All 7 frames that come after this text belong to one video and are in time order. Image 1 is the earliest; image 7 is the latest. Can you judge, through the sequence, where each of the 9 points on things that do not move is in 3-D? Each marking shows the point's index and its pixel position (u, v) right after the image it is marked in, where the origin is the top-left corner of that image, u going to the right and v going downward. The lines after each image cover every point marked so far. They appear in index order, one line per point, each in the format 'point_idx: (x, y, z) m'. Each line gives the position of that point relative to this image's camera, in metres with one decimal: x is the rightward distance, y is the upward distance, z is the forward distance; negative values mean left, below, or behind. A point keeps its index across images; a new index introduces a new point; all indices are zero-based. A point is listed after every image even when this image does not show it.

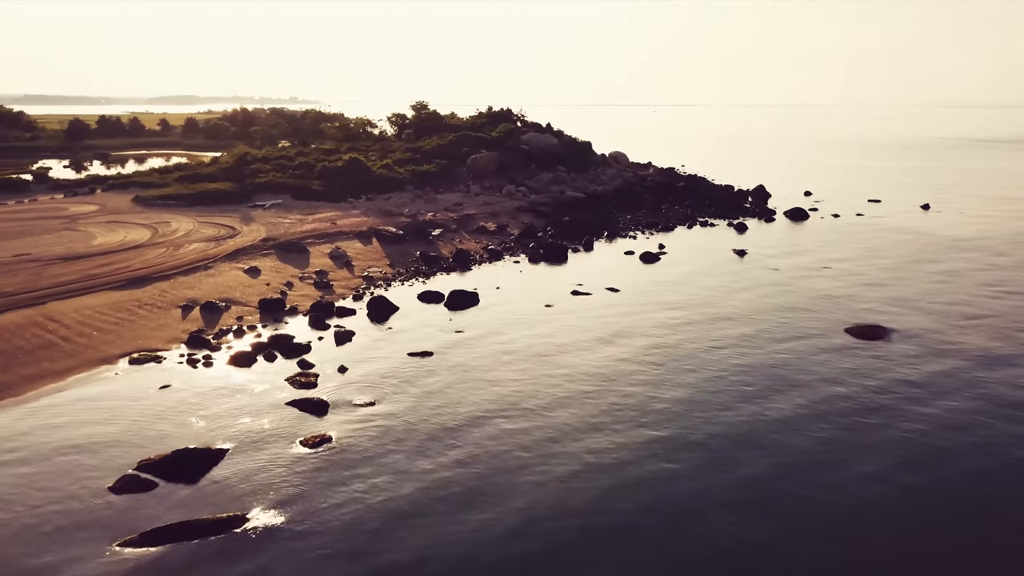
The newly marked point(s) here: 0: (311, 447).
0: (-3.3, -2.6, +13.3) m
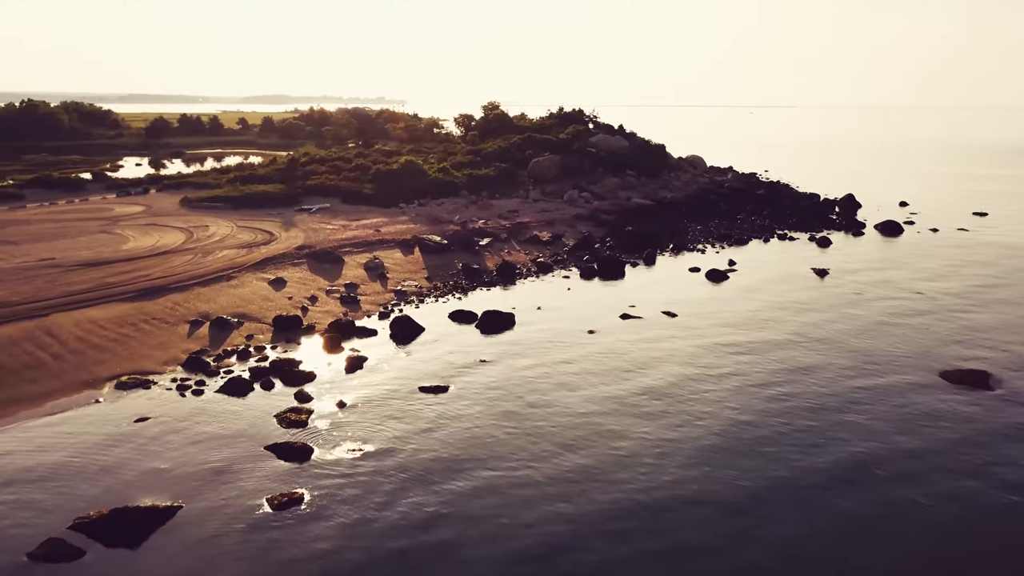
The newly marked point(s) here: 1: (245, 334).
0: (-3.3, -3.1, +11.2) m
1: (-6.2, -1.1, +18.6) m
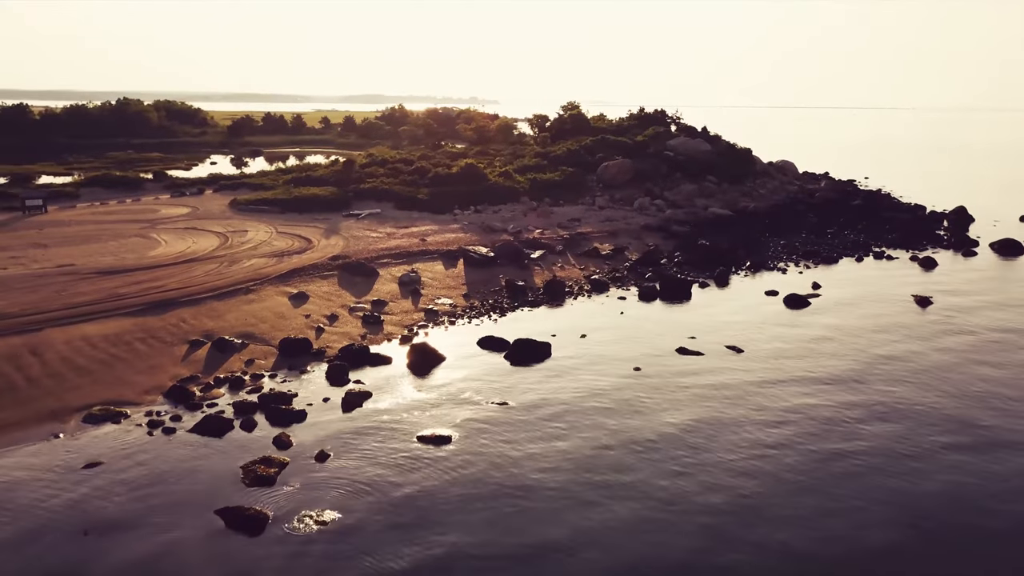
0: (-3.5, -3.5, +9.1) m
1: (-5.5, -1.5, +16.7) m
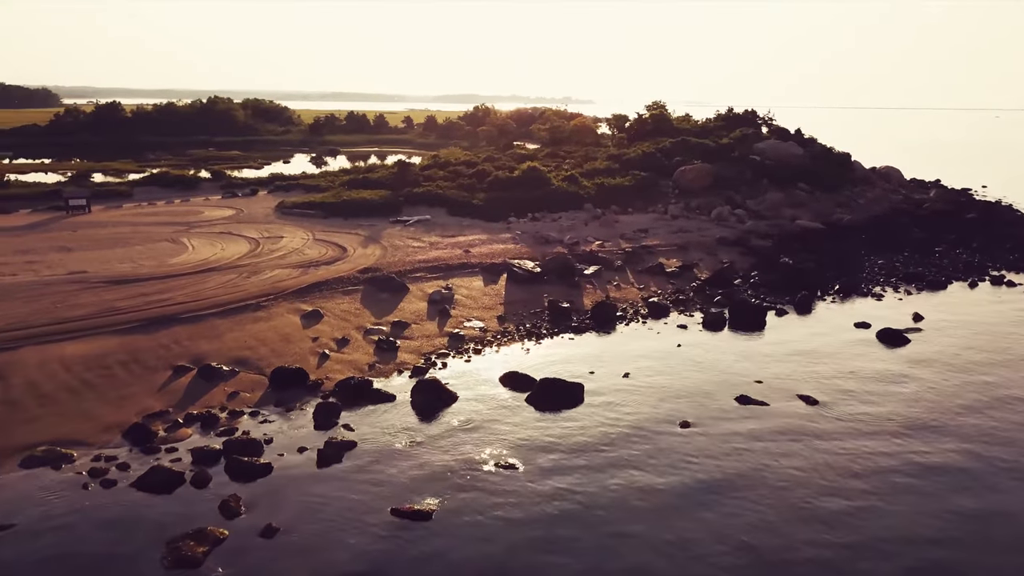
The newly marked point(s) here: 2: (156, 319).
0: (-4.1, -4.0, +6.9) m
1: (-5.1, -1.9, +14.6) m
2: (-7.6, -0.7, +17.3) m
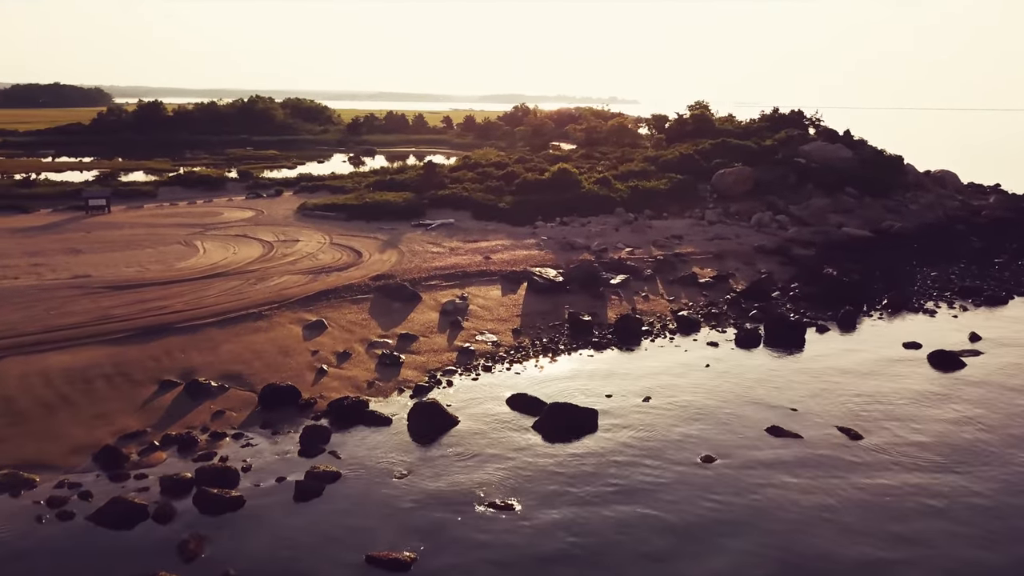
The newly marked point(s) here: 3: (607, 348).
0: (-4.4, -4.2, +5.8) m
1: (-5.0, -2.1, +13.6) m
2: (-7.4, -0.8, +16.4) m
3: (+2.2, -1.3, +18.1) m
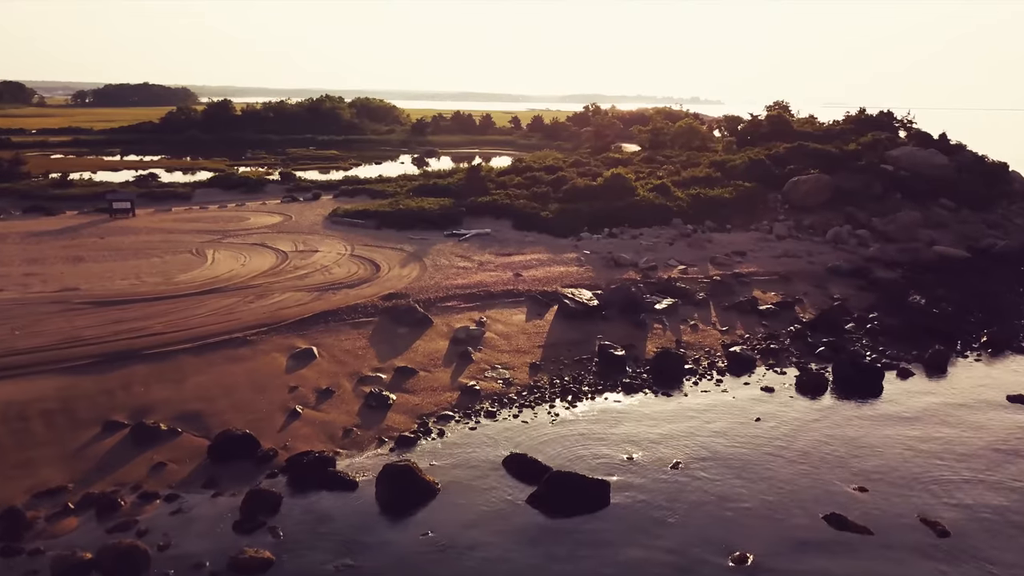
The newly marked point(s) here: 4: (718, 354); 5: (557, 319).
0: (-5.3, -4.6, +3.8) m
1: (-5.1, -2.5, +11.6) m
2: (-7.2, -1.2, +14.6) m
3: (+2.5, -1.9, +15.3) m
4: (+4.4, -1.4, +17.3) m
5: (+1.1, -0.7, +18.3) m
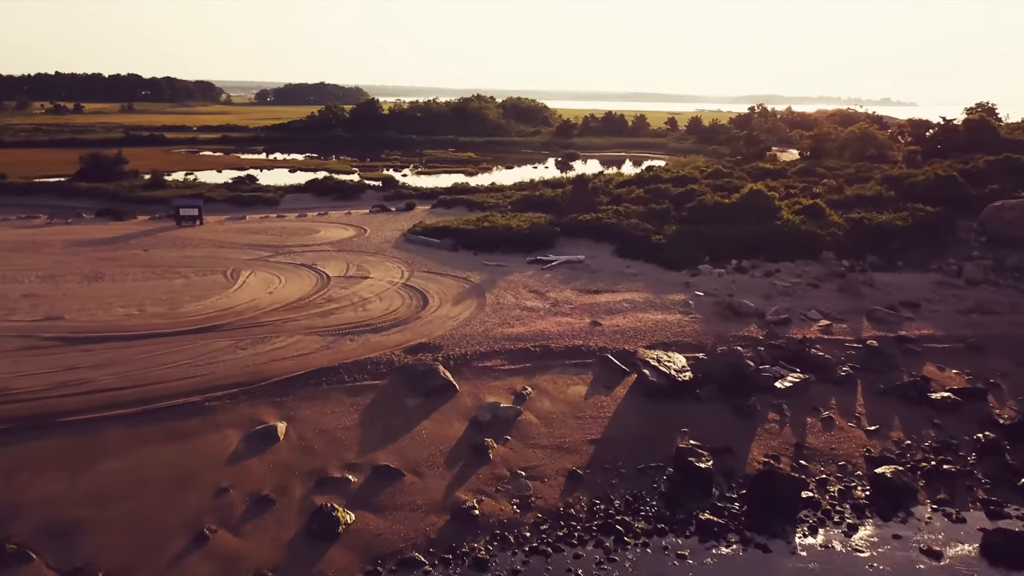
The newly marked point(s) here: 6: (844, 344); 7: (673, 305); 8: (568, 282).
0: (-7.3, -5.3, +0.5) m
1: (-5.5, -3.2, +8.1) m
2: (-6.8, -1.9, +11.4) m
3: (+2.7, -3.1, +10.2) m
4: (+5.1, -2.7, +11.7) m
5: (+2.0, -1.8, +13.4) m
6: (+6.5, -1.1, +15.7) m
7: (+3.6, -0.4, +17.5) m
8: (+1.4, +0.1, +19.0) m
